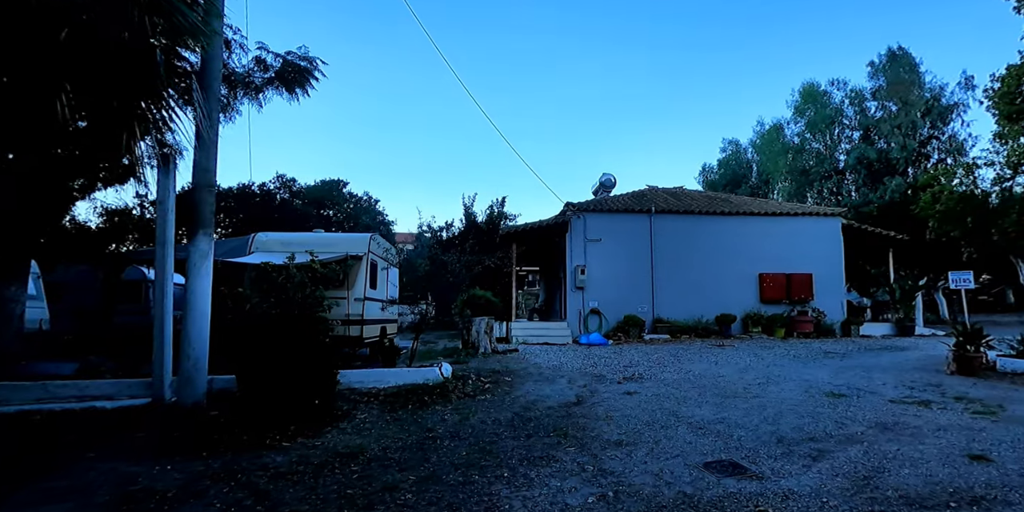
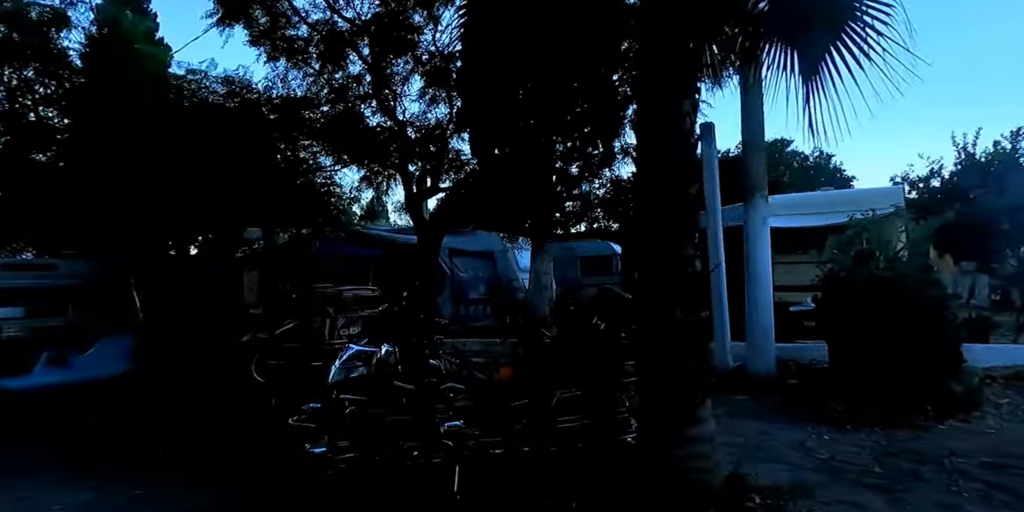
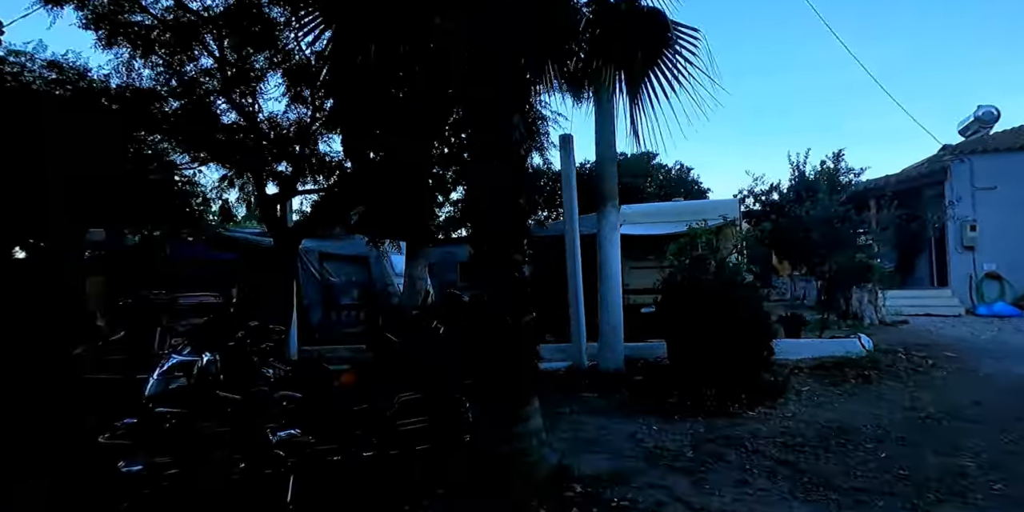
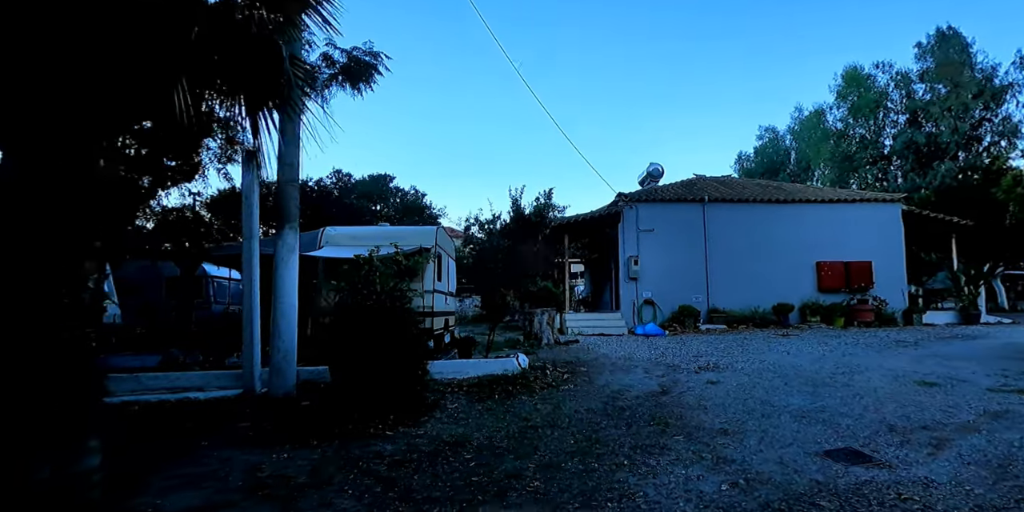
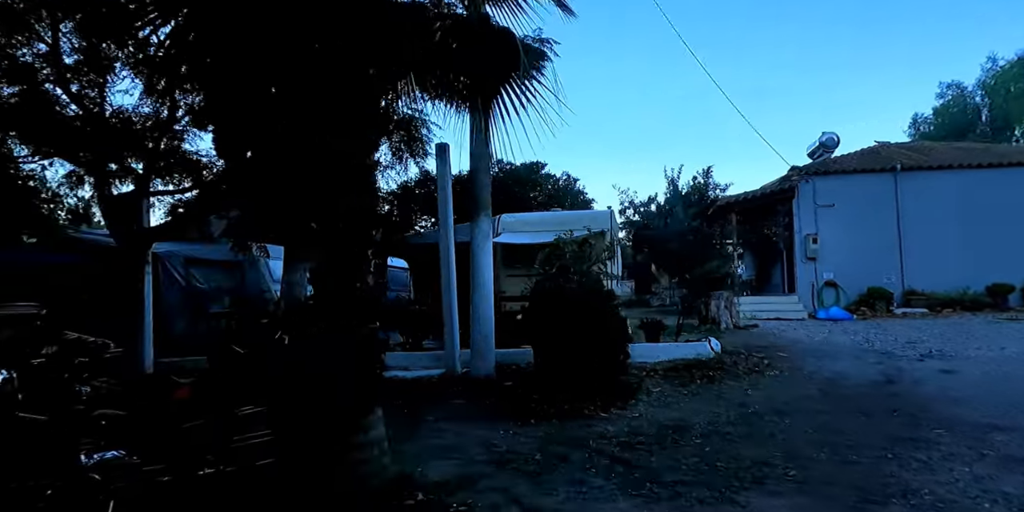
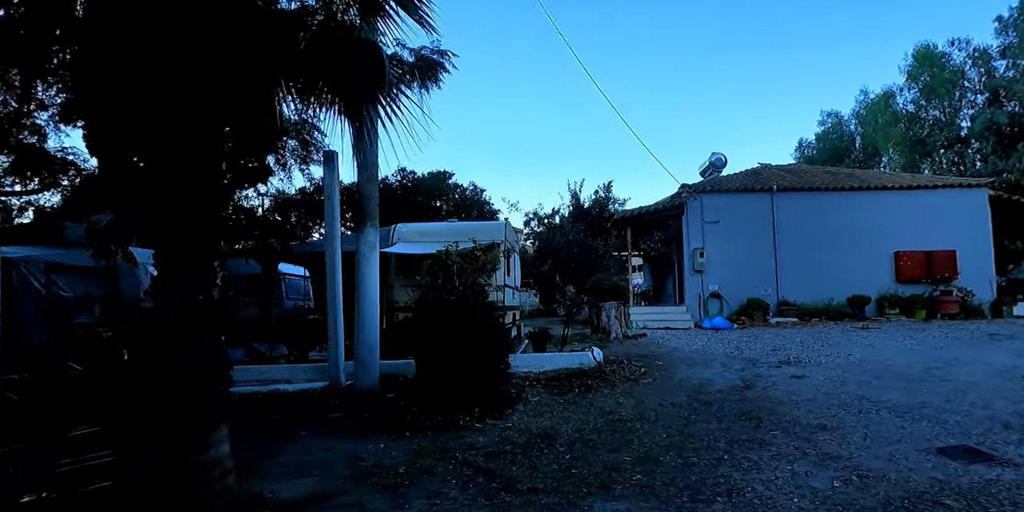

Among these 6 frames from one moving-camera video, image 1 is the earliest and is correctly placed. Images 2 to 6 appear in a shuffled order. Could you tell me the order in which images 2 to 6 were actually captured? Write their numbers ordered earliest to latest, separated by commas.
4, 6, 5, 3, 2
